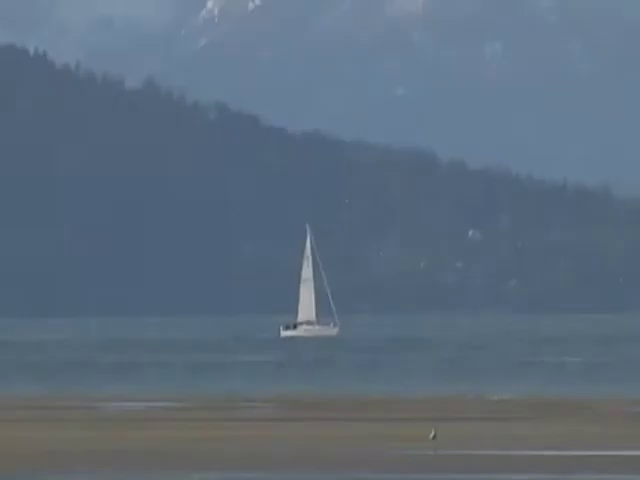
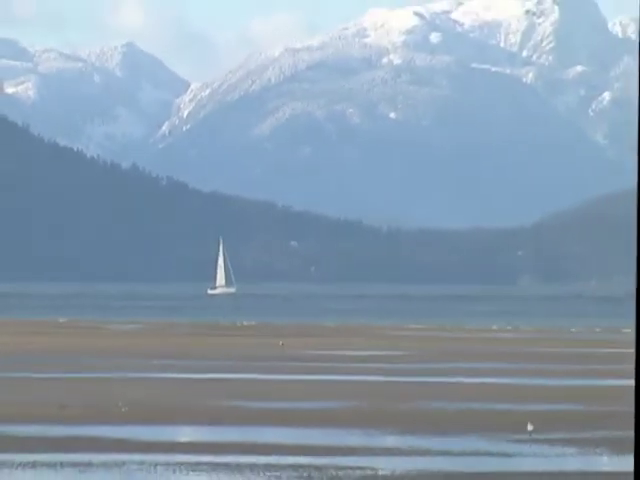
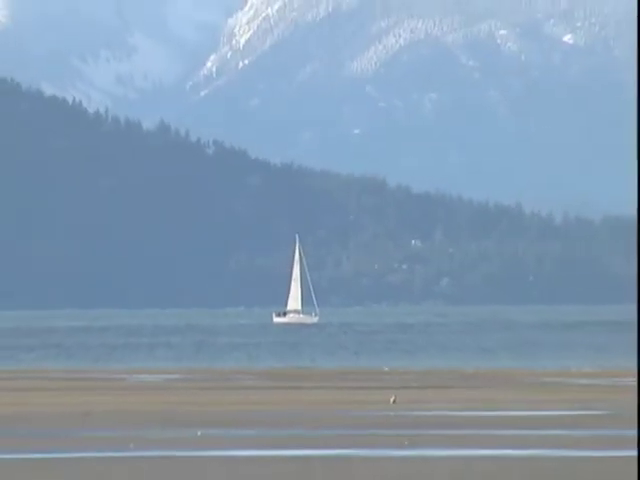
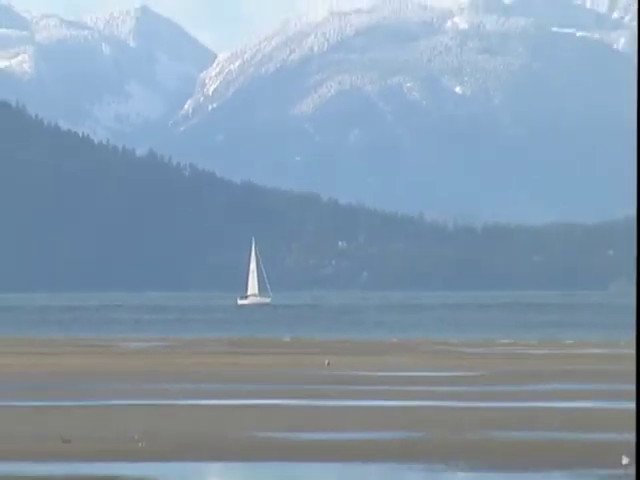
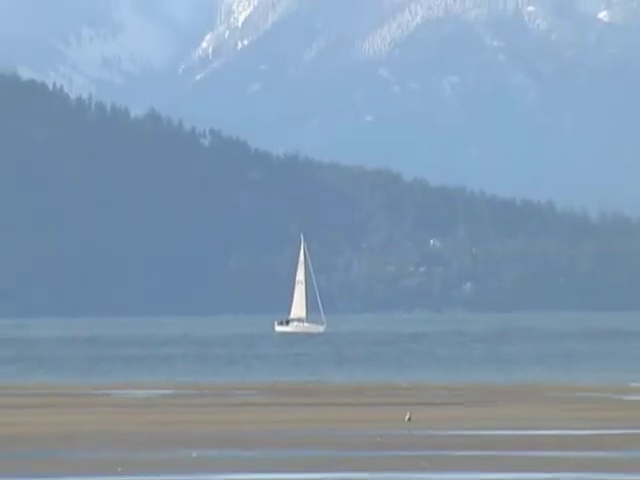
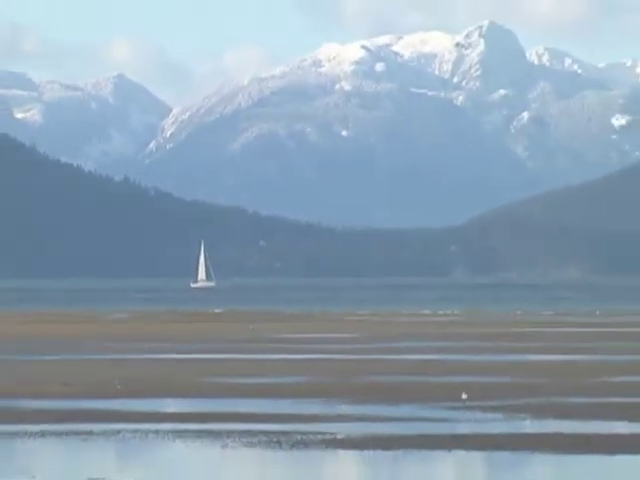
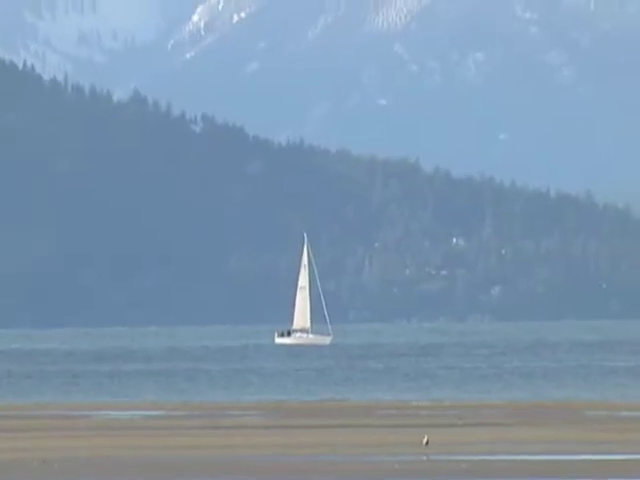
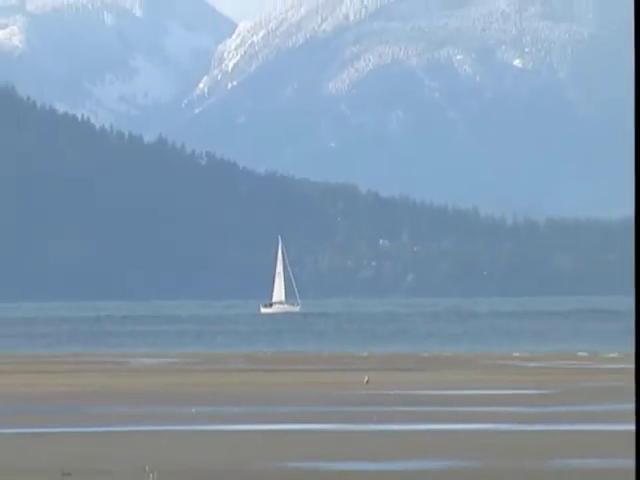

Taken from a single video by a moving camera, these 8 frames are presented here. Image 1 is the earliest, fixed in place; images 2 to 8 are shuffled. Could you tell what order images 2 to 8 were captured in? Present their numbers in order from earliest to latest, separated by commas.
7, 5, 3, 8, 4, 2, 6
